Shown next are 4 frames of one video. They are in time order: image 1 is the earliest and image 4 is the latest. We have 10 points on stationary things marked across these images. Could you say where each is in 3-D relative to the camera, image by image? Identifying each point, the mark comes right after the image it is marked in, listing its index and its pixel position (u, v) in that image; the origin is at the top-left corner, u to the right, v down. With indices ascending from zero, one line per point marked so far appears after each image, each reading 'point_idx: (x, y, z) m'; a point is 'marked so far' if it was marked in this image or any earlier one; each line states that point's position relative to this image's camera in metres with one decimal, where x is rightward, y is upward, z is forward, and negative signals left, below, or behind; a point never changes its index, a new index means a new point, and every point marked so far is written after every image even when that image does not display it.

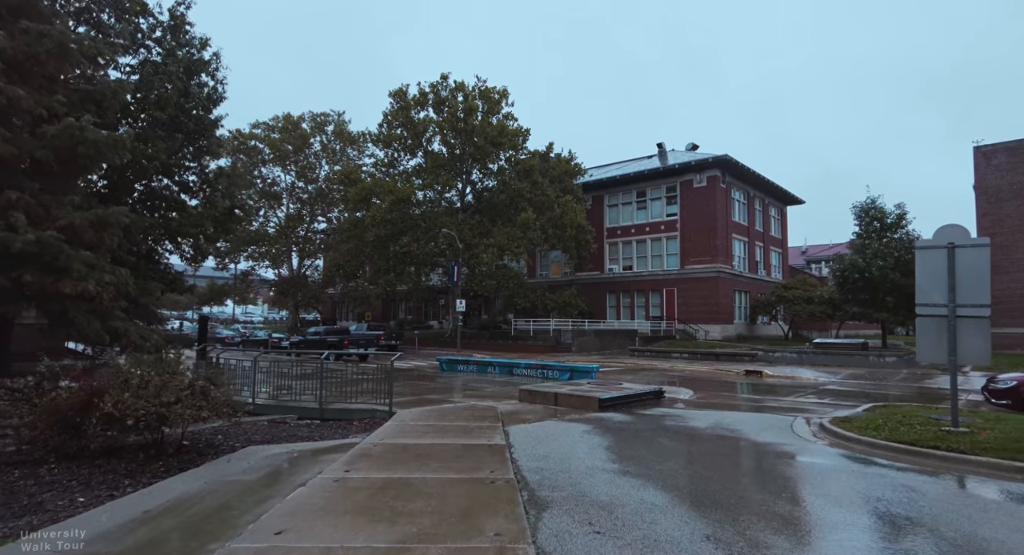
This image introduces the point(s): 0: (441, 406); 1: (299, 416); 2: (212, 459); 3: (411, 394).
0: (-1.4, -2.5, +11.0) m
1: (-4.0, -2.6, +10.7) m
2: (-3.1, -1.9, +5.8) m
3: (-2.4, -2.8, +13.7) m
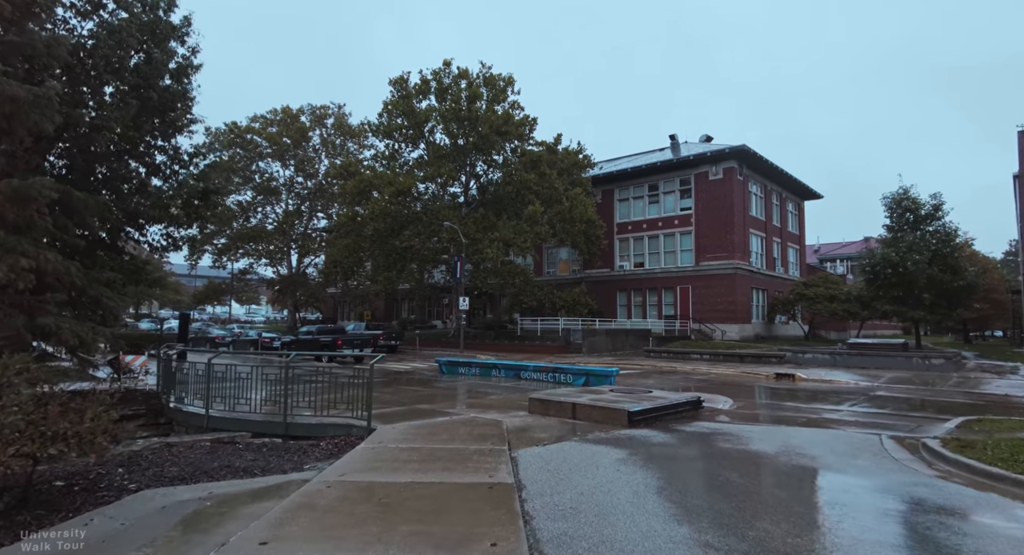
0: (-1.2, -2.3, +9.1) m
1: (-3.9, -2.4, +8.8) m
2: (-3.0, -1.6, +3.8) m
3: (-2.2, -2.6, +11.8) m
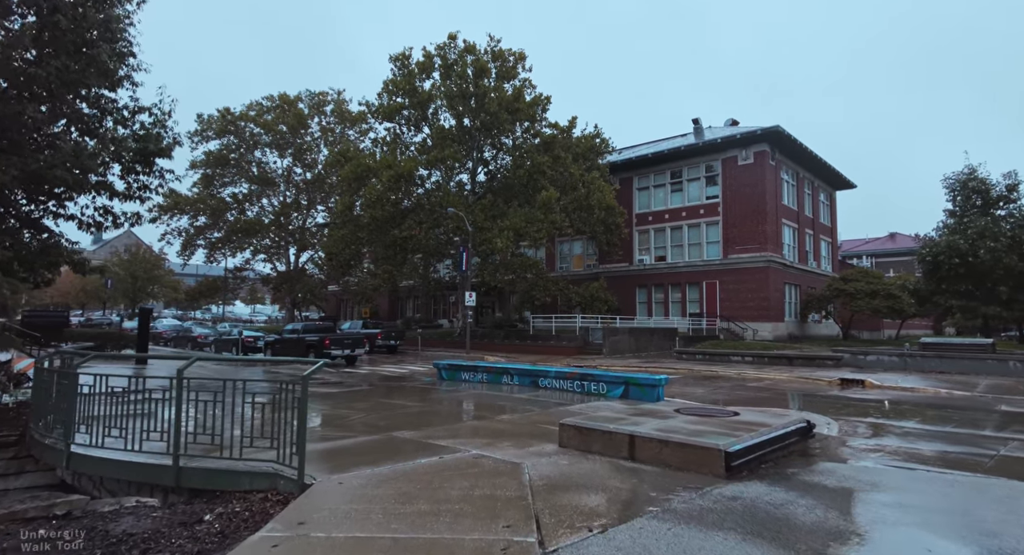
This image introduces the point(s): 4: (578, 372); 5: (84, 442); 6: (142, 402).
0: (-1.0, -1.9, +5.8) m
1: (-3.6, -2.0, +5.5) m
2: (-2.8, -1.2, +0.6) m
3: (-1.9, -2.2, +8.5) m
4: (+1.4, -2.0, +12.4) m
5: (-4.4, -1.7, +5.9) m
6: (-3.6, -1.2, +5.6) m
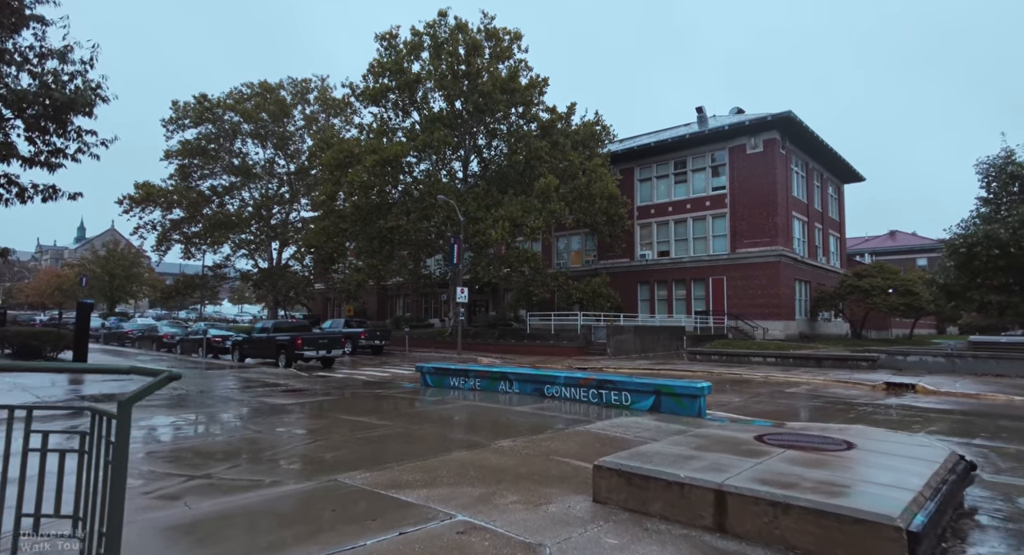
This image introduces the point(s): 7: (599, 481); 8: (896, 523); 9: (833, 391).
0: (-0.9, -1.6, +3.4) m
1: (-3.5, -1.7, +3.1) m
2: (-2.7, -0.9, -1.8) m
3: (-1.9, -1.9, +6.1) m
4: (+1.4, -1.7, +10.0) m
5: (-4.3, -1.4, +3.4) m
6: (-3.6, -0.9, +3.1) m
7: (+0.6, -1.5, +4.2) m
8: (+2.0, -1.3, +3.0) m
9: (+8.4, -3.0, +15.0) m
